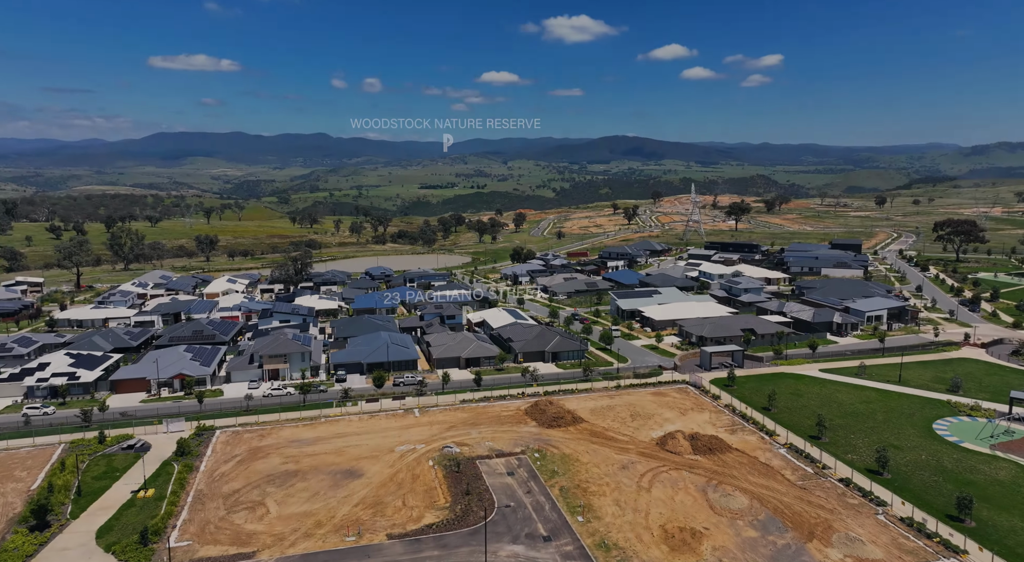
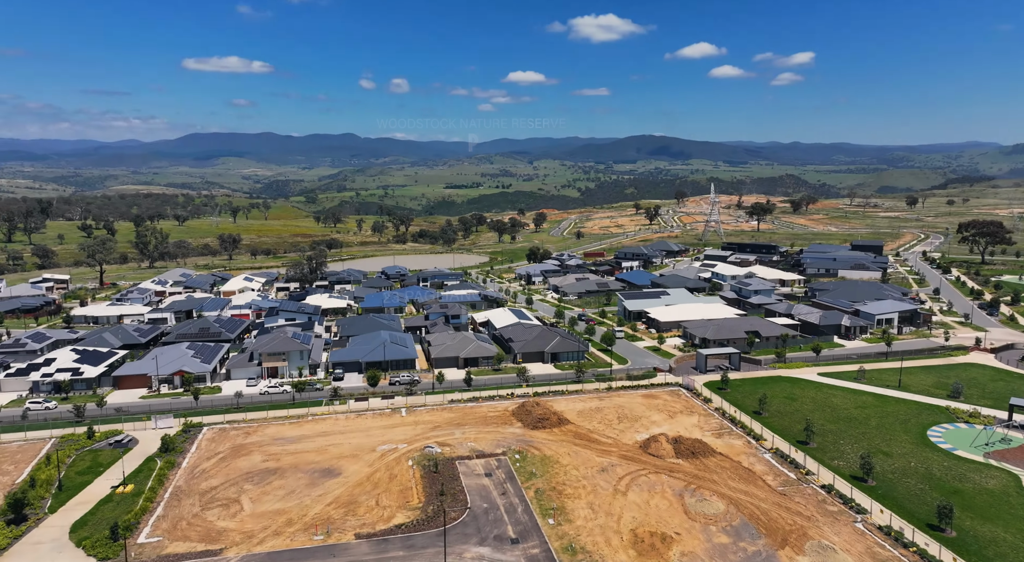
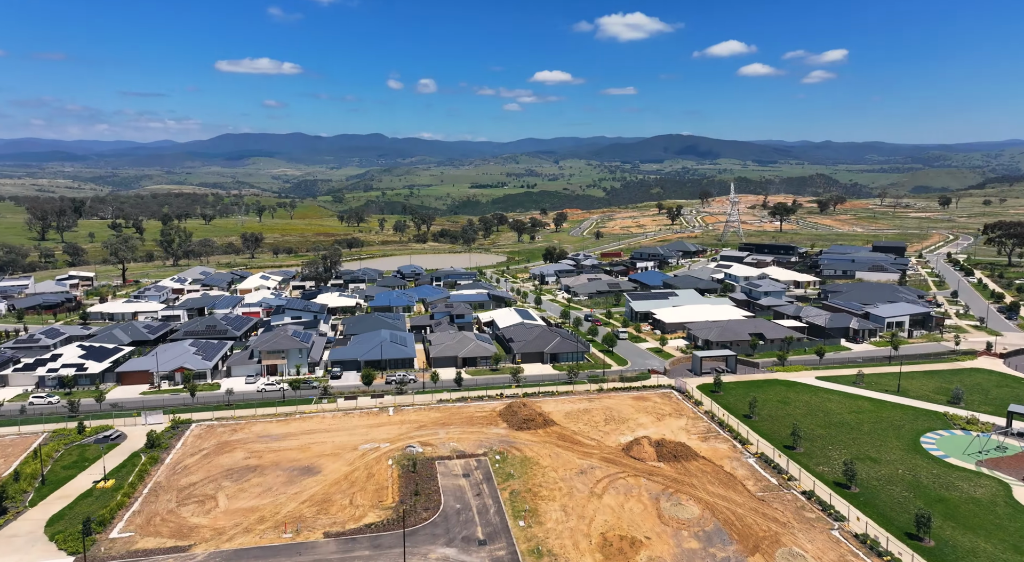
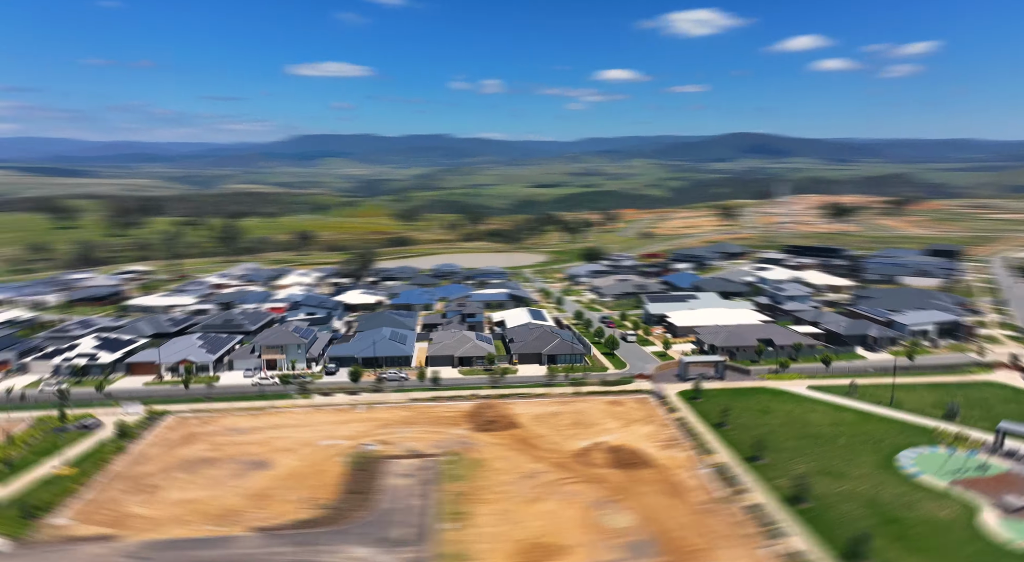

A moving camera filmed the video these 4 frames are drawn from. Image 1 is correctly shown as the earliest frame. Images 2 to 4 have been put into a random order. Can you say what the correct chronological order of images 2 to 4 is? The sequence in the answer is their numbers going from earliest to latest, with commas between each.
2, 3, 4
